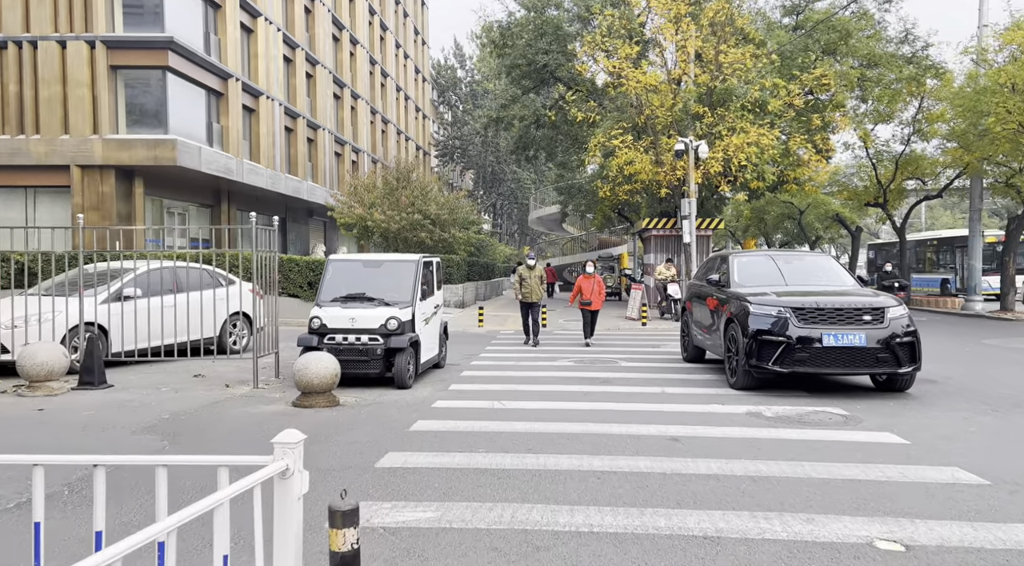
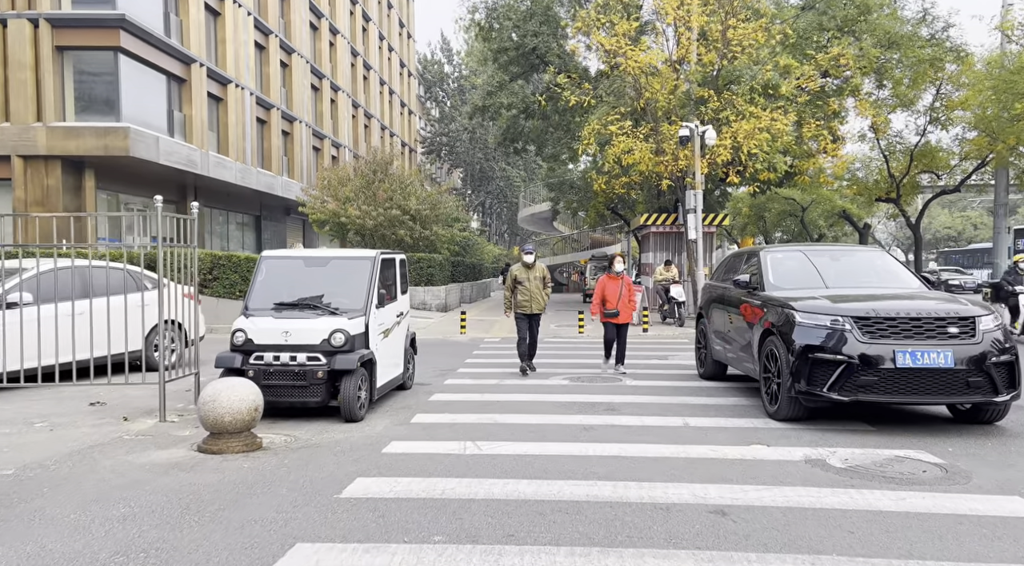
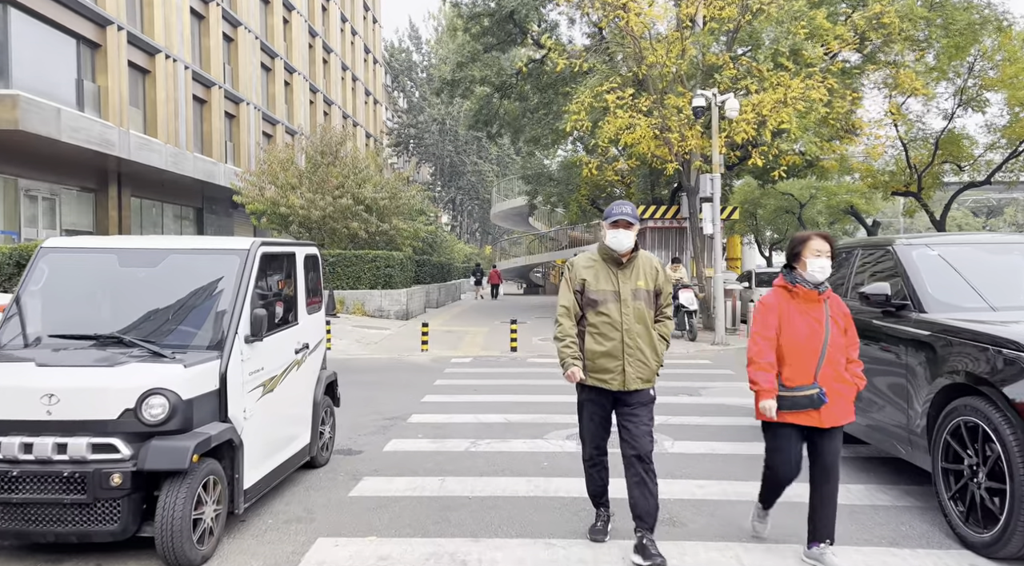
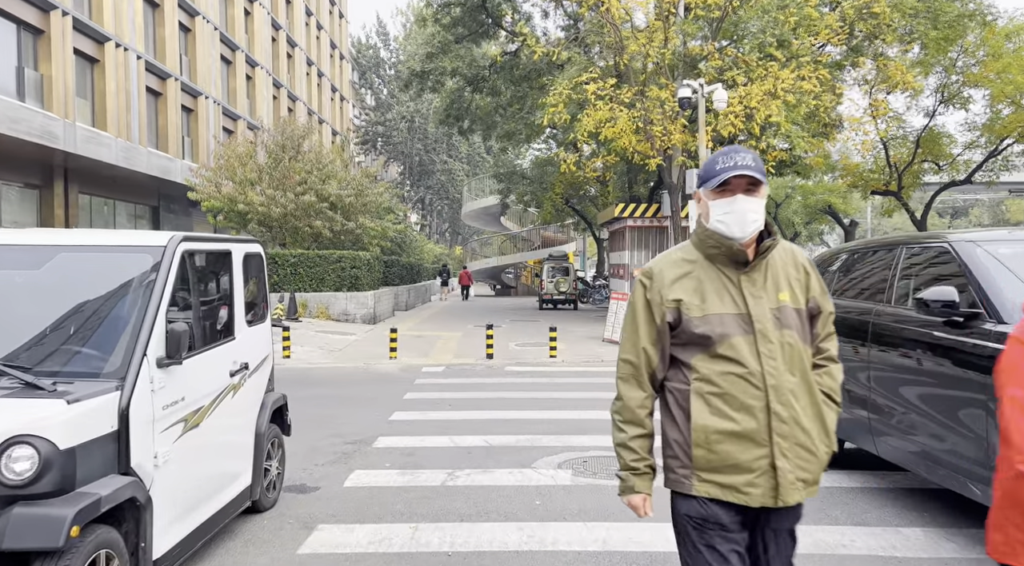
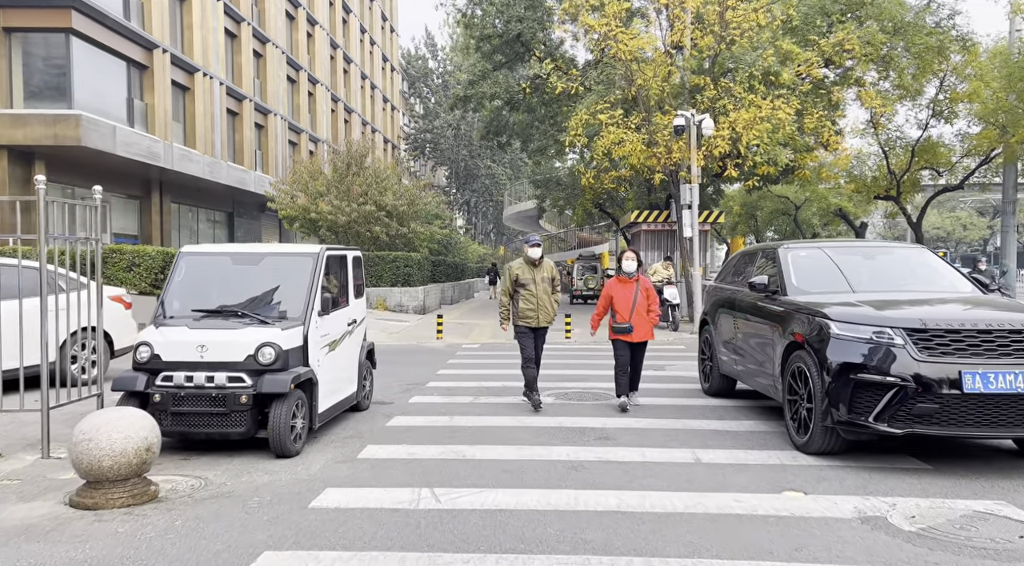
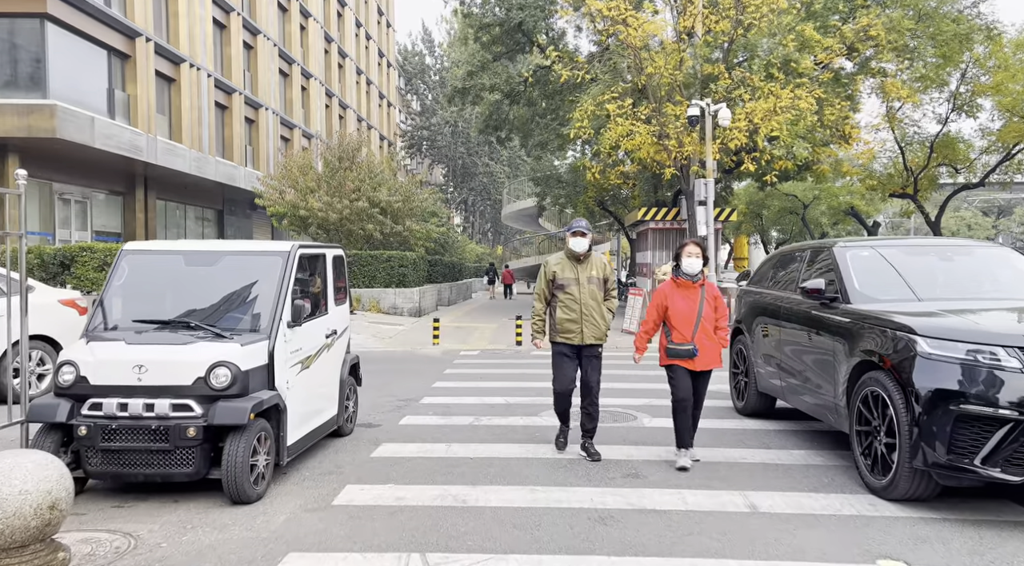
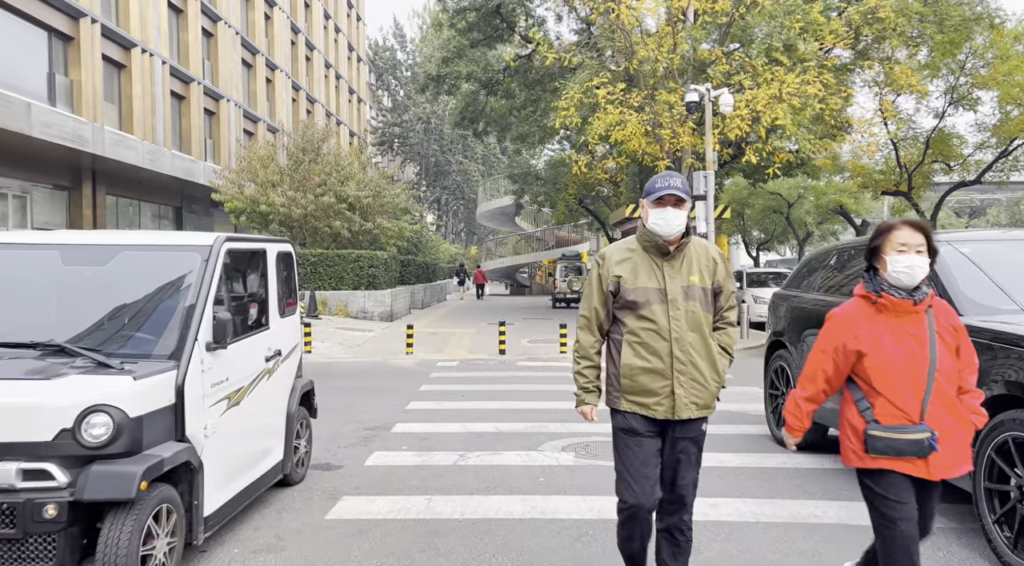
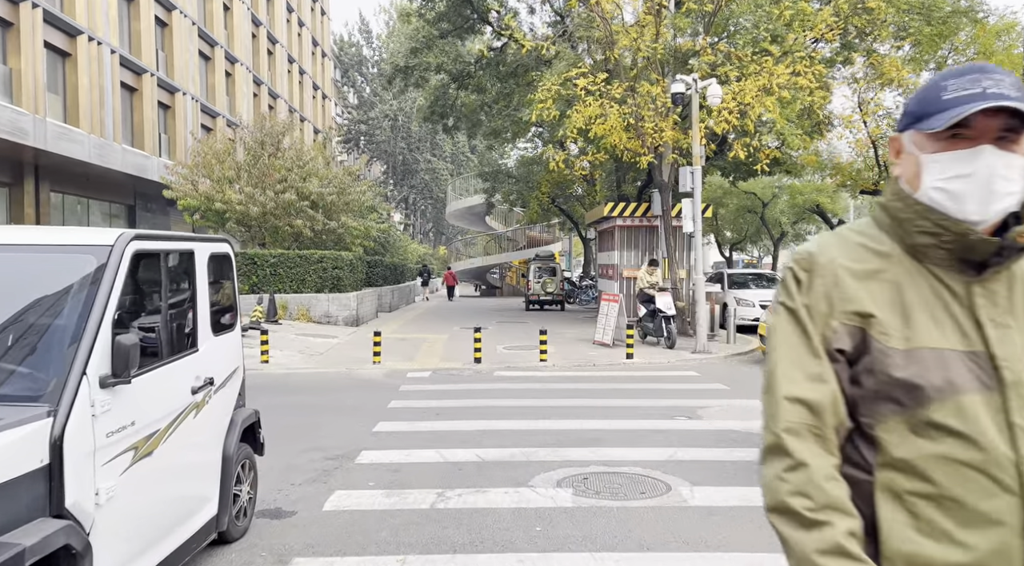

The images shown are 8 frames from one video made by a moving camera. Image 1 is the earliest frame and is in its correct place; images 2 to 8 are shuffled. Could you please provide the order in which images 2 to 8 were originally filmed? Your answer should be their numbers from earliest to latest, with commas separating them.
2, 5, 6, 3, 7, 4, 8
